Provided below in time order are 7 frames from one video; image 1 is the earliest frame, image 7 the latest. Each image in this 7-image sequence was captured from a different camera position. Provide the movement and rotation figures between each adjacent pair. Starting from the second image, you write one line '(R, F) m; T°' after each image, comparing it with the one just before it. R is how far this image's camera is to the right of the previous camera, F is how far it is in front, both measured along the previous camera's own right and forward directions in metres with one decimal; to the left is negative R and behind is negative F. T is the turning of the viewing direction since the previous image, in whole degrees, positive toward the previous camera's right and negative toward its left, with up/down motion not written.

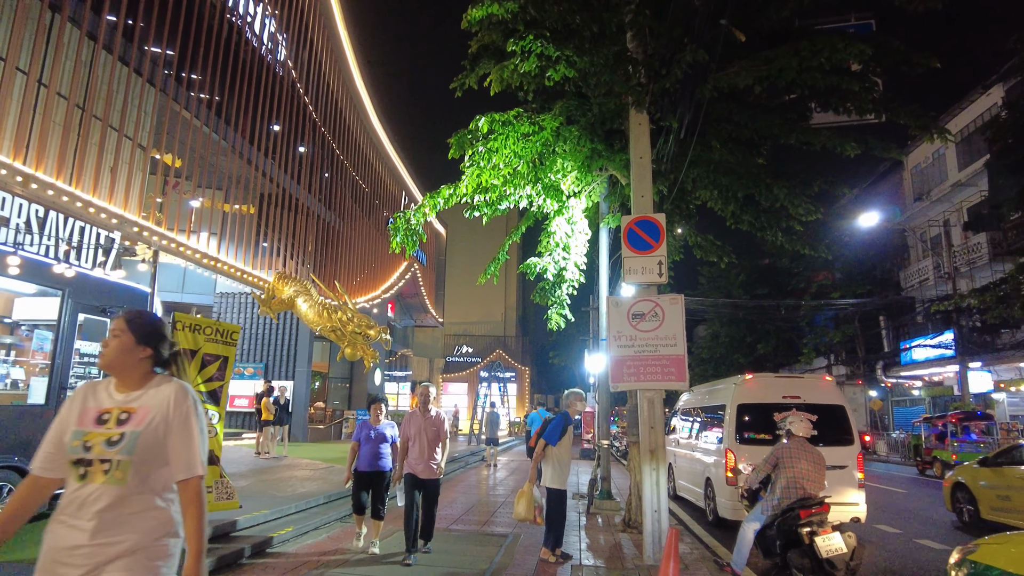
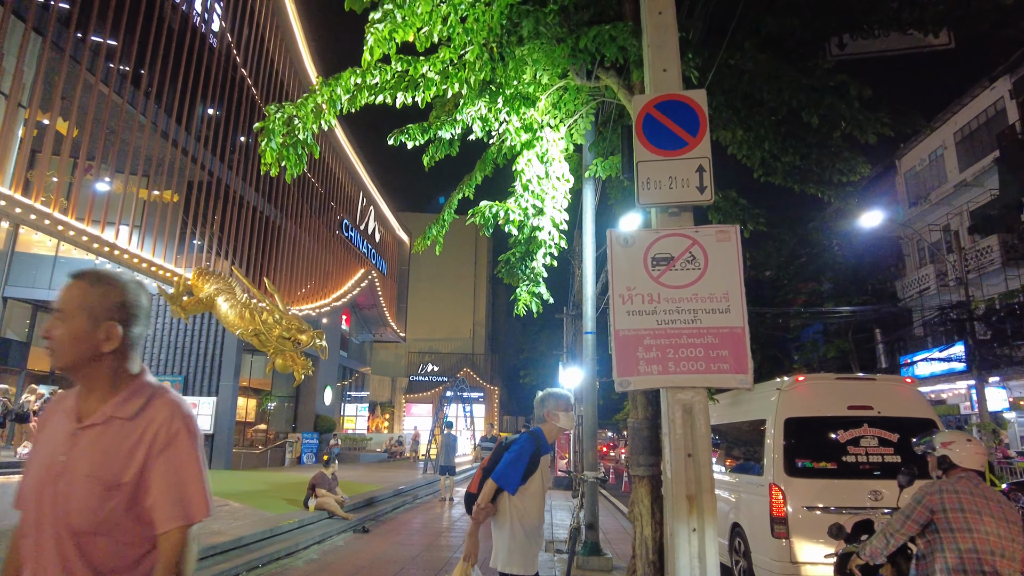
(+0.2, +2.0) m; +2°
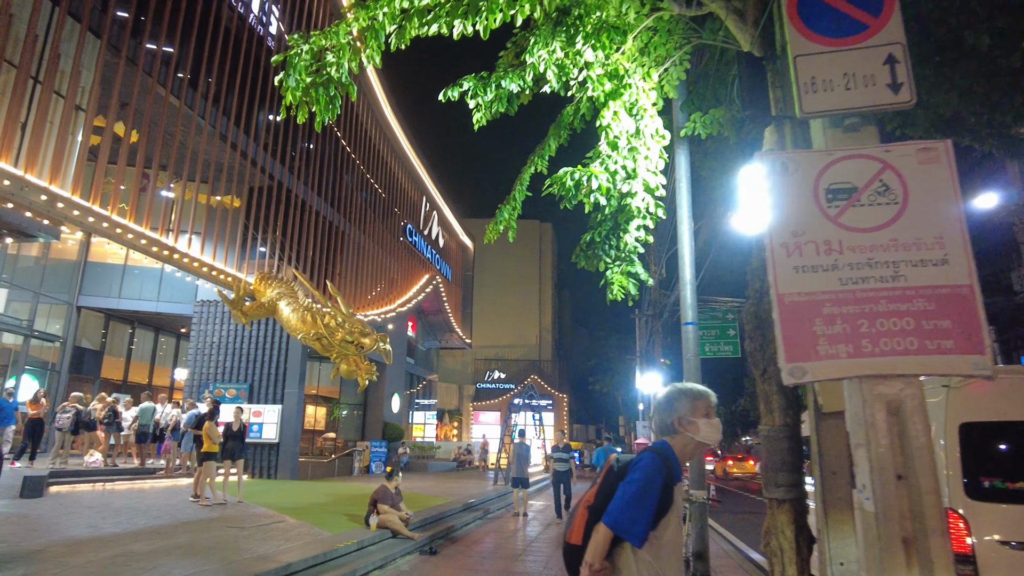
(-0.1, +0.8) m; -6°
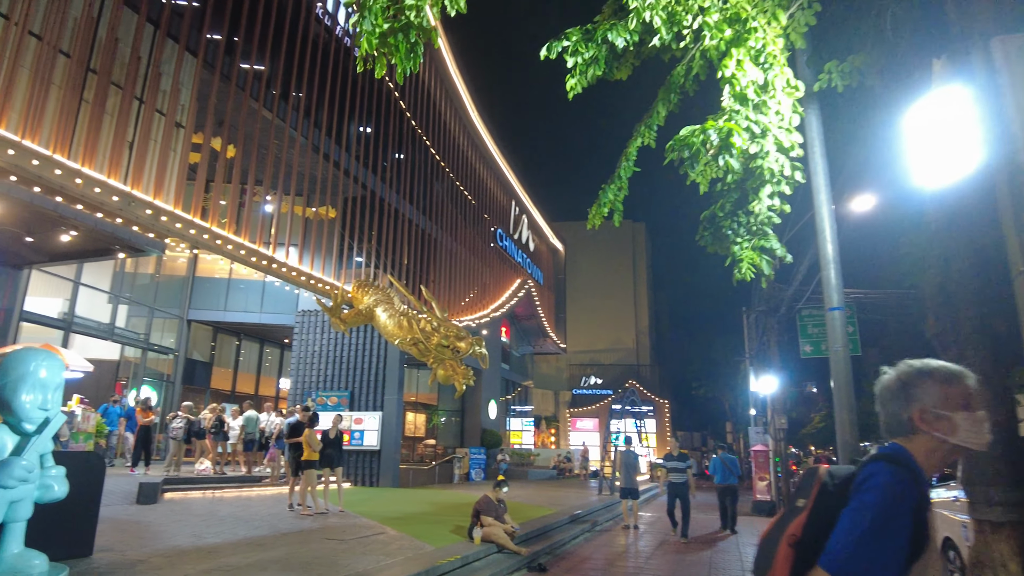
(-0.1, +0.5) m; -8°
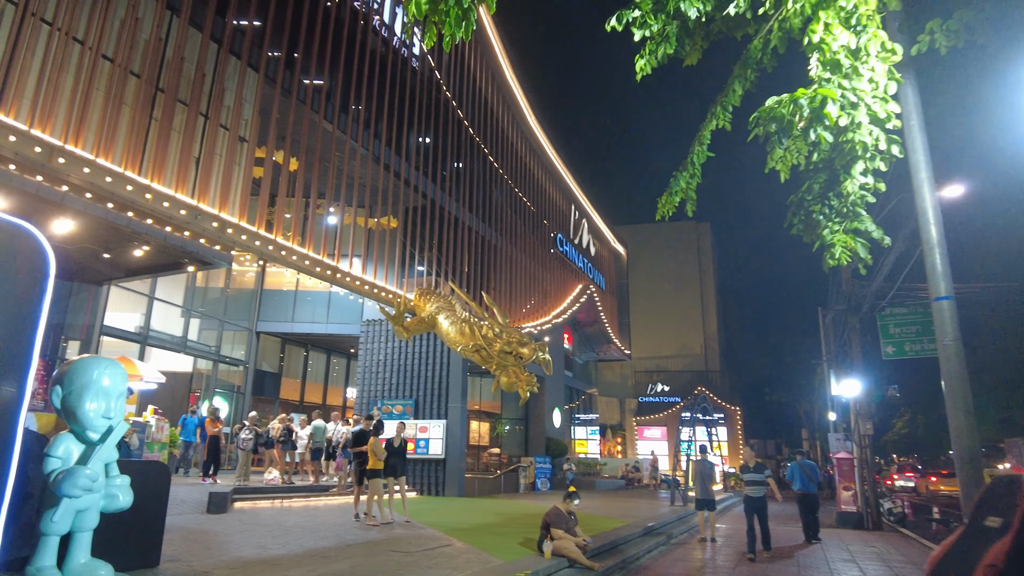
(0.0, +0.2) m; -5°
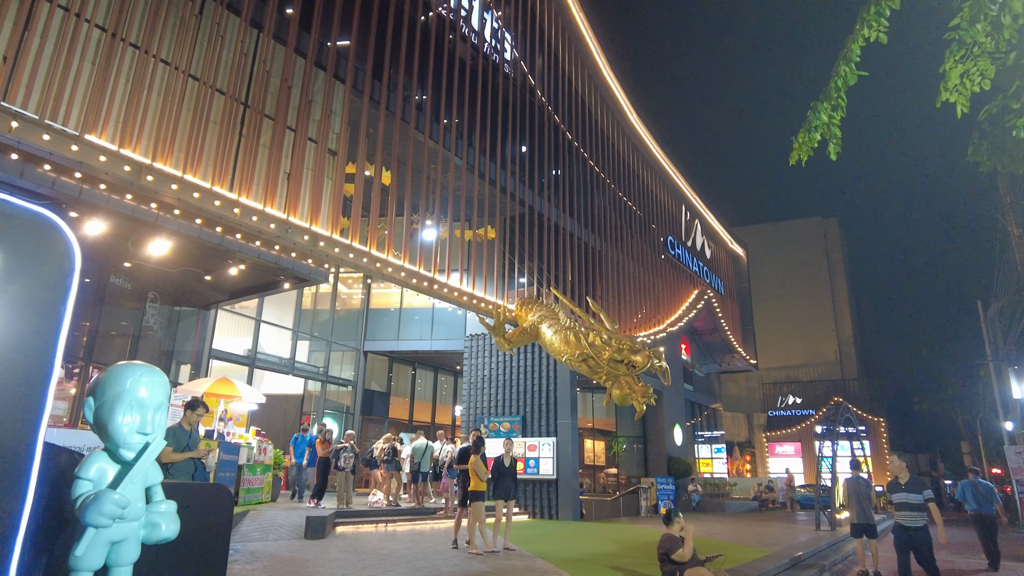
(0.0, +0.8) m; -9°
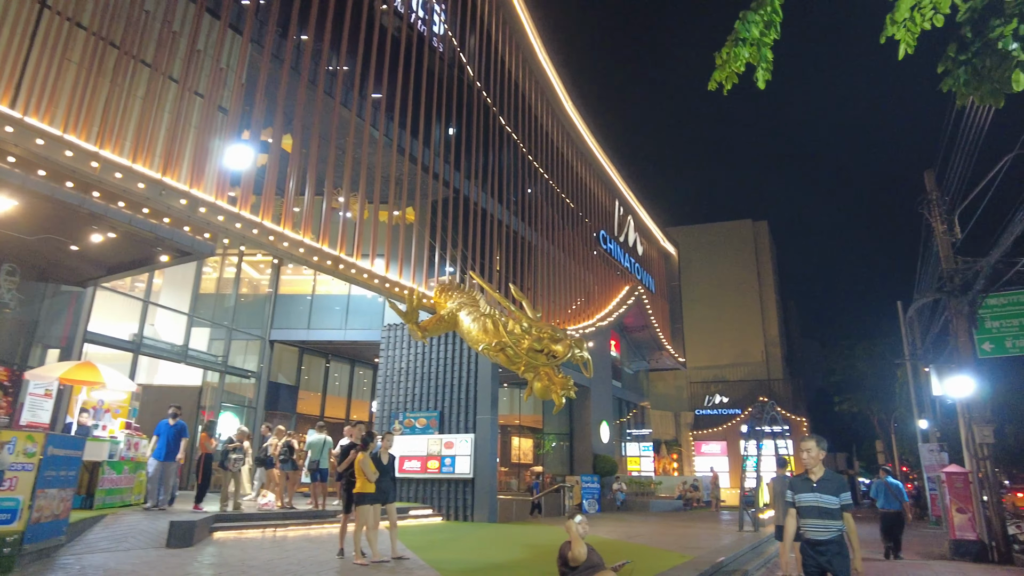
(+0.3, +0.7) m; +5°
